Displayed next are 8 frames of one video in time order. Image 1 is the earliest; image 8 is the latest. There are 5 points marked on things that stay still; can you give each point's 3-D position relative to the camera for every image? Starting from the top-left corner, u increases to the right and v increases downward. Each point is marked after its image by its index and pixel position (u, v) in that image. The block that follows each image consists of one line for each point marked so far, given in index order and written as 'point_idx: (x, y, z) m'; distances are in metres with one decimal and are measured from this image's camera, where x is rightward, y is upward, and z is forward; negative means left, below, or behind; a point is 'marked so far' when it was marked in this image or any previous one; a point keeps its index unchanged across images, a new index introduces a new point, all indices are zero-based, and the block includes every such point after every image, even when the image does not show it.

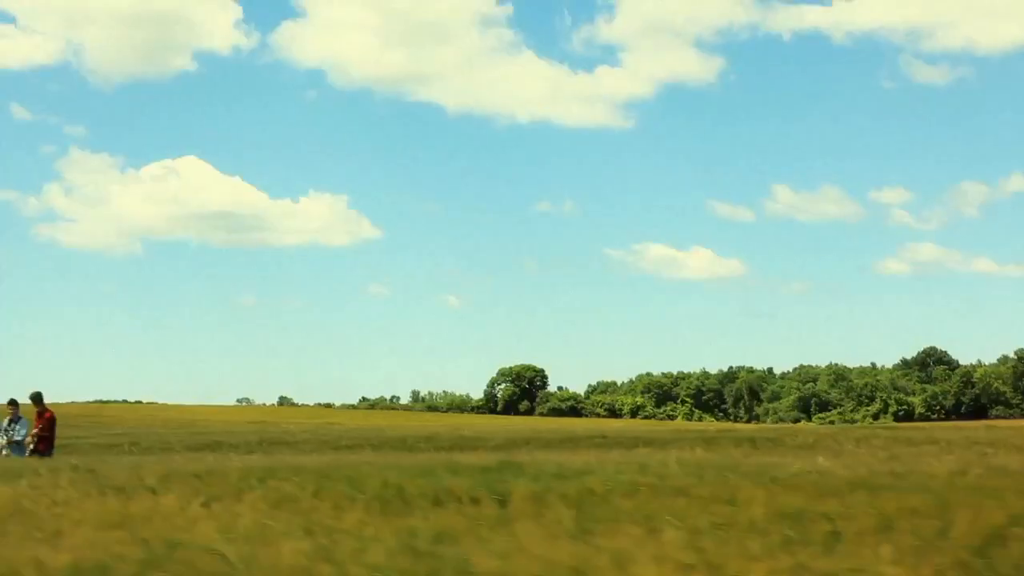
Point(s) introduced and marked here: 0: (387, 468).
0: (-1.9, -3.0, +17.5) m
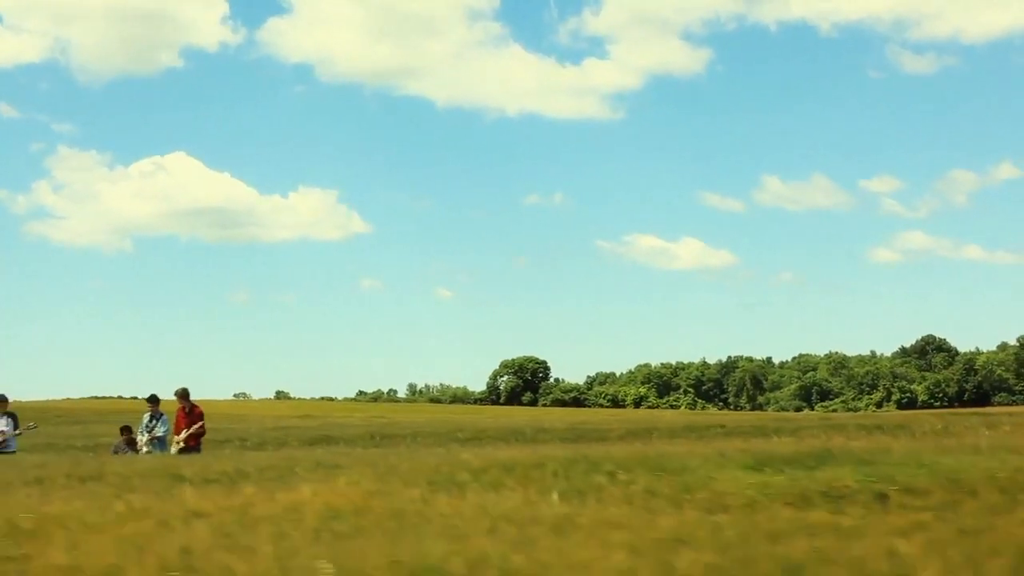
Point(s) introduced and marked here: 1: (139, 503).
0: (+2.8, -2.7, +16.6) m
1: (-4.4, -2.6, +12.5) m
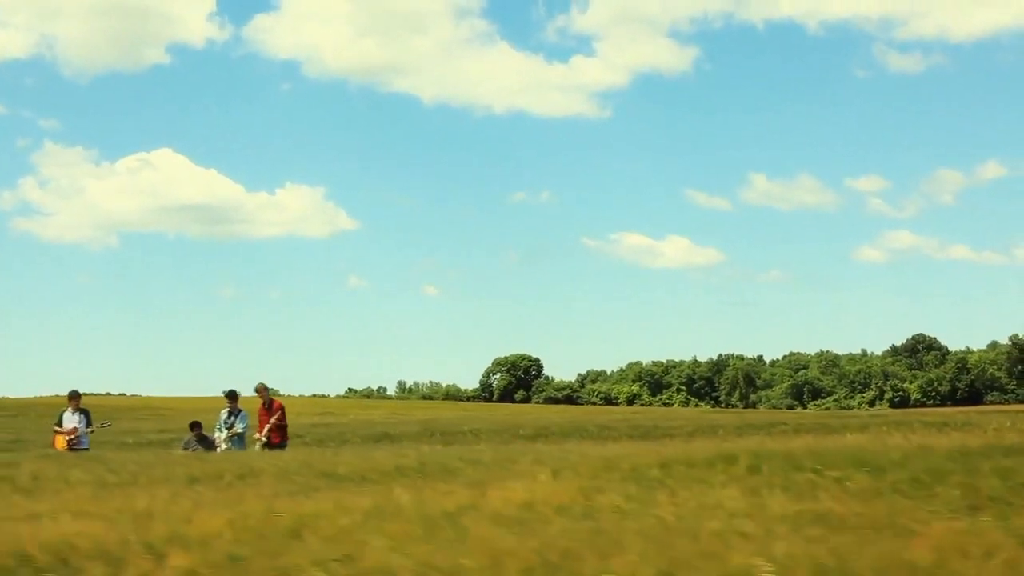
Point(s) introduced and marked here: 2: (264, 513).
0: (+5.5, -2.6, +16.0) m
1: (-1.7, -2.4, +11.9) m
2: (-2.6, -2.4, +11.0) m
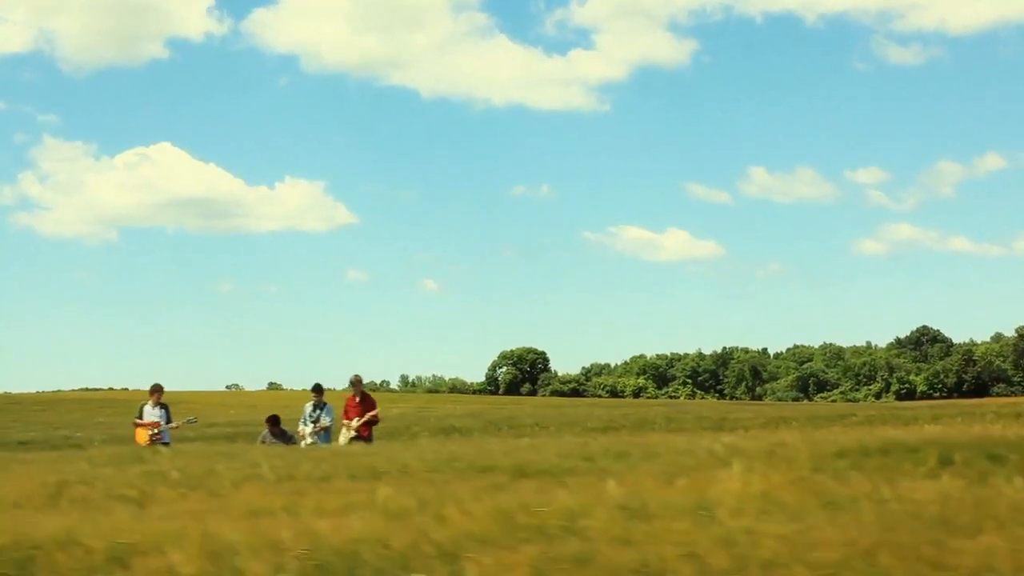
0: (+8.1, -2.4, +15.5) m
1: (+0.9, -2.3, +11.4) m
2: (-0.1, -2.2, +10.6) m
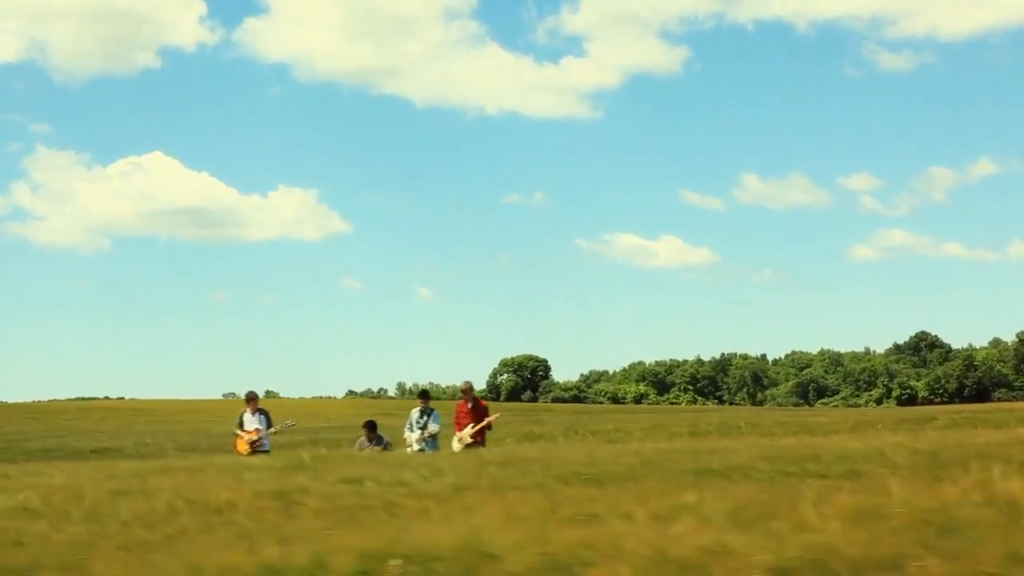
0: (+11.3, -2.3, +14.9) m
1: (+4.1, -2.2, +10.8) m
2: (+3.2, -2.1, +10.0) m
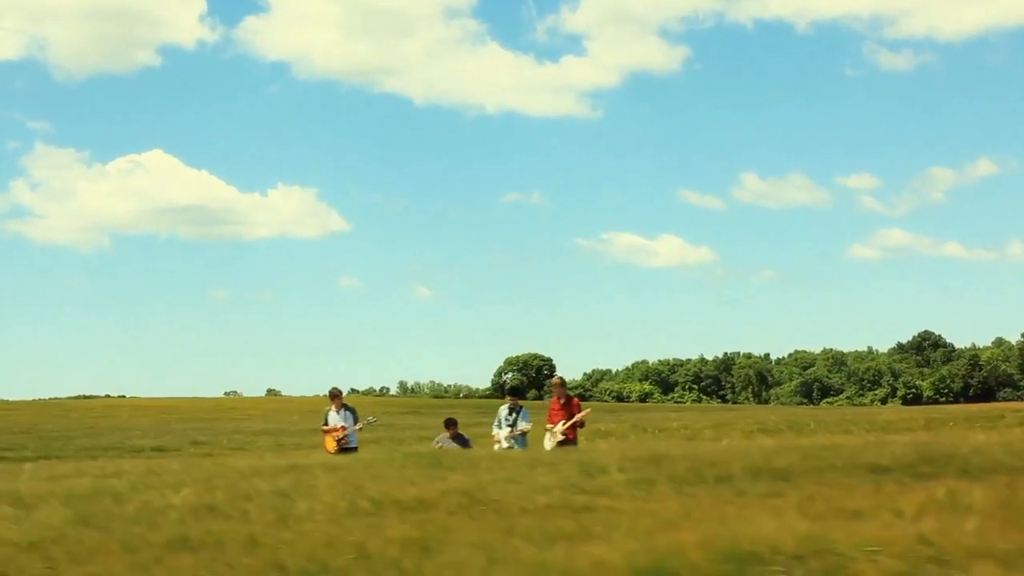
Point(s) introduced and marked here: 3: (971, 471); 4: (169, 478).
0: (+13.8, -2.2, +14.7) m
1: (+6.6, -2.1, +10.6) m
2: (+5.7, -2.1, +9.7) m
3: (+6.1, -2.5, +14.2) m
4: (-6.3, -3.5, +19.6) m
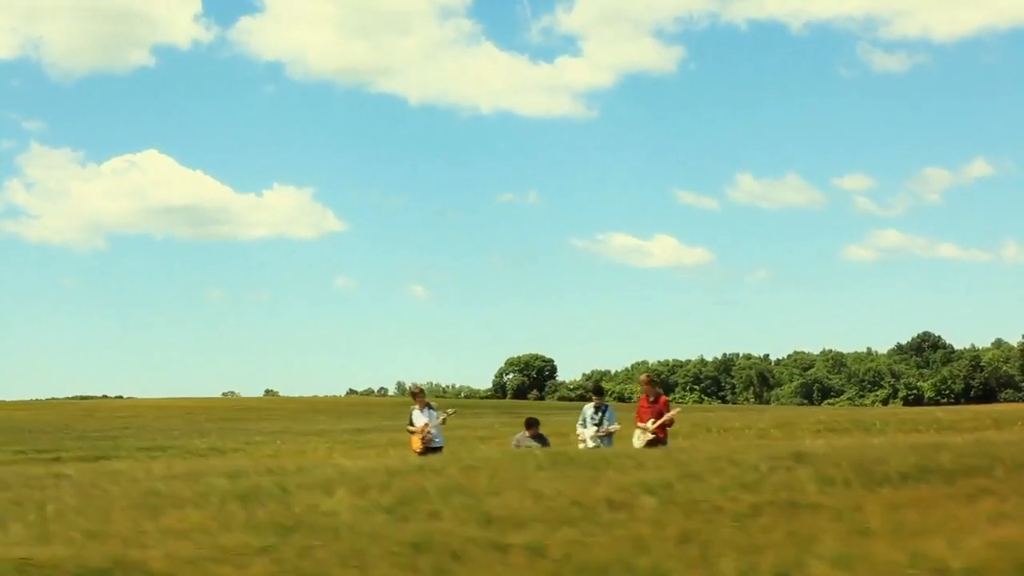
0: (+16.3, -2.2, +14.5) m
1: (+9.1, -2.0, +10.3) m
2: (+8.2, -2.0, +9.5) m
3: (+8.6, -2.5, +13.9) m
4: (-3.9, -3.5, +19.4) m
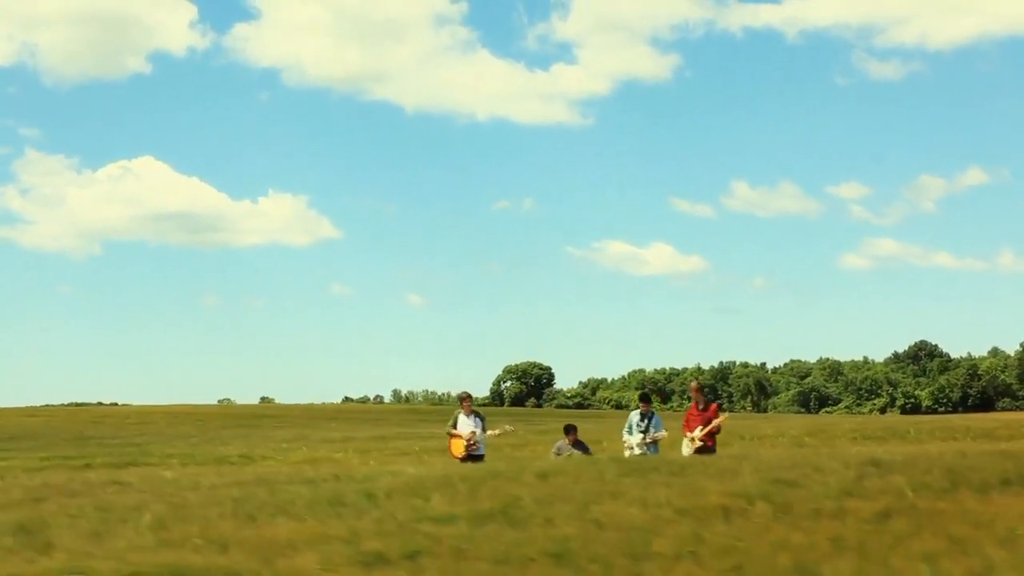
0: (+17.6, -2.3, +14.4) m
1: (+10.4, -2.1, +10.2) m
2: (+9.5, -2.0, +9.3) m
3: (+9.9, -2.5, +13.8) m
4: (-2.5, -3.5, +19.2) m
